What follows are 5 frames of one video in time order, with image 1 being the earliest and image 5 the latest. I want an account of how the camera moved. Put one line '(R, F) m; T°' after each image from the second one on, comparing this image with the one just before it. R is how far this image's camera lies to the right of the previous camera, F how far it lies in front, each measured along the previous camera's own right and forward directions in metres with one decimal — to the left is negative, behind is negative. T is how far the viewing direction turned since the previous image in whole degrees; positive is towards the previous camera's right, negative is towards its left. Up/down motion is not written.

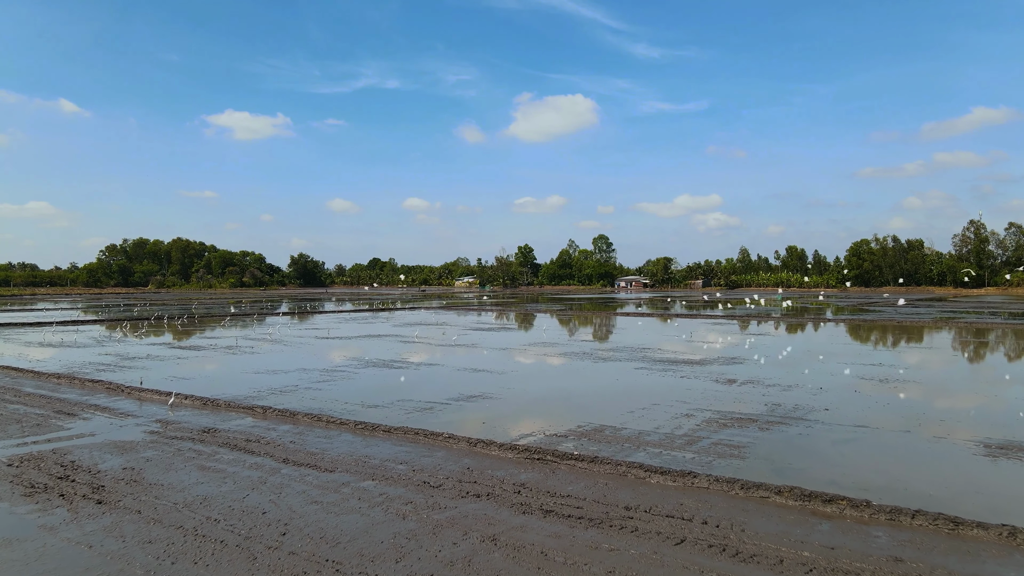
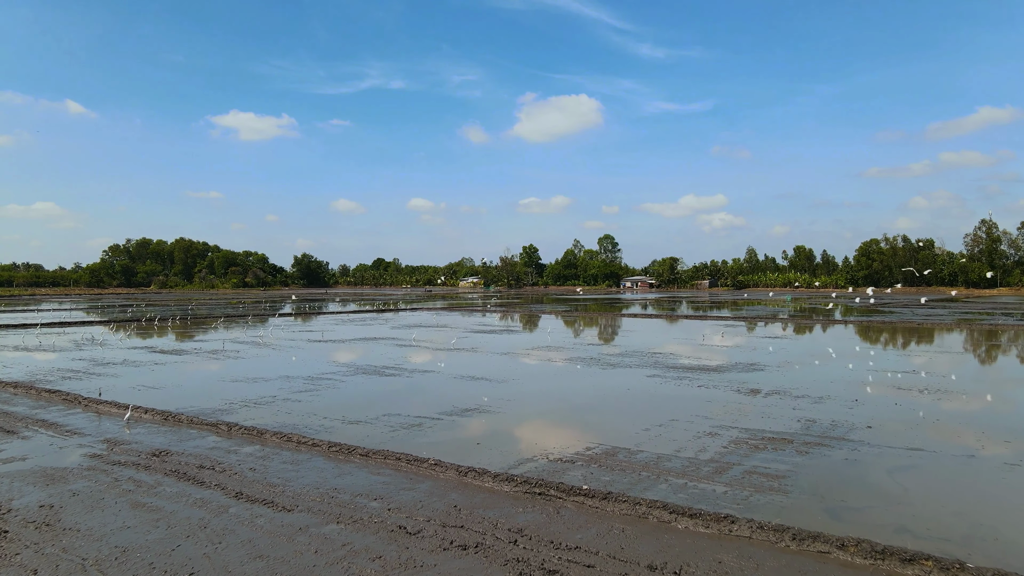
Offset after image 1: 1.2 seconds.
(+0.1, +1.2) m; -1°
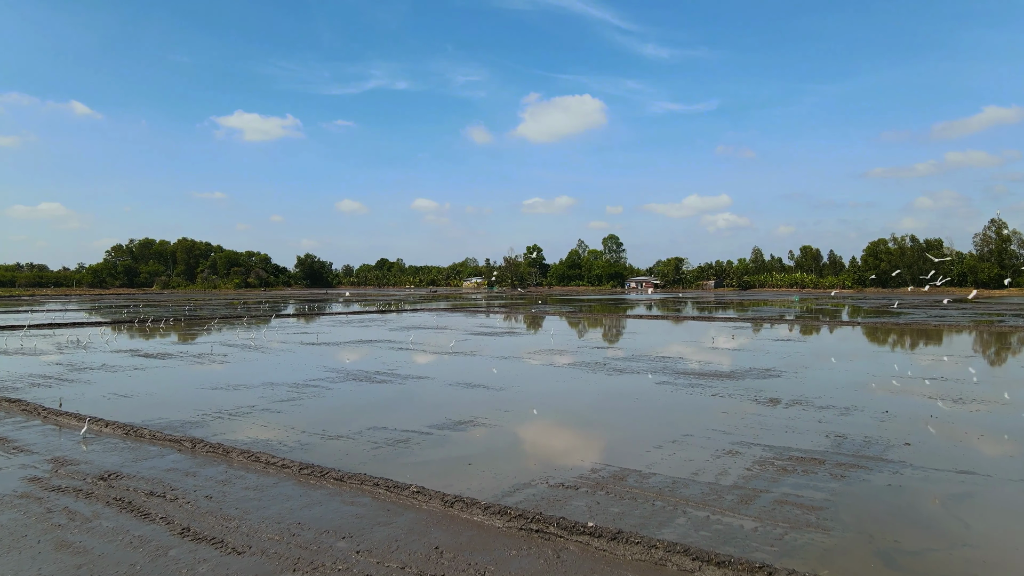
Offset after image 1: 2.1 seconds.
(+0.1, +0.9) m; 0°
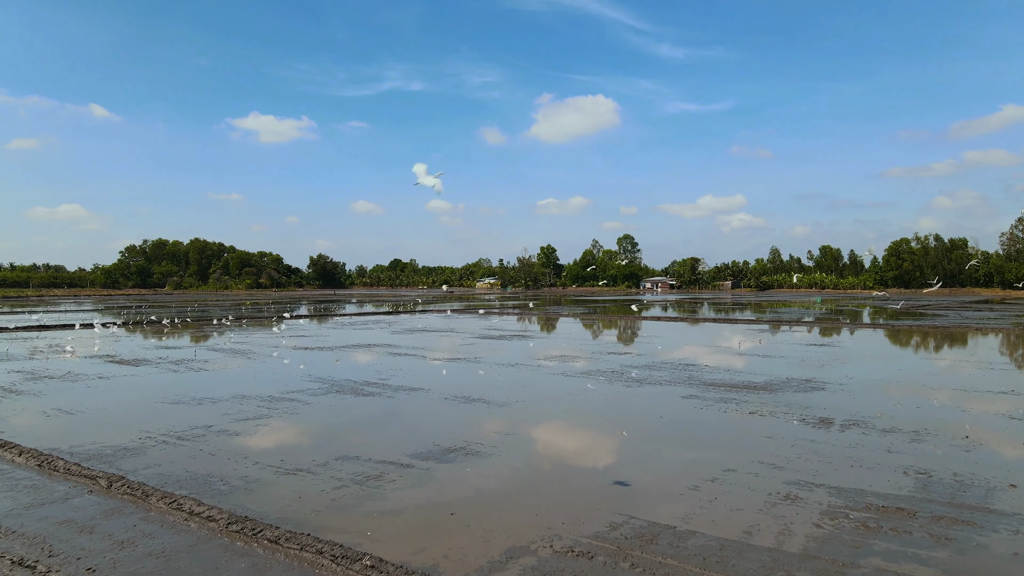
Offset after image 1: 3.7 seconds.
(+0.2, +1.7) m; -1°
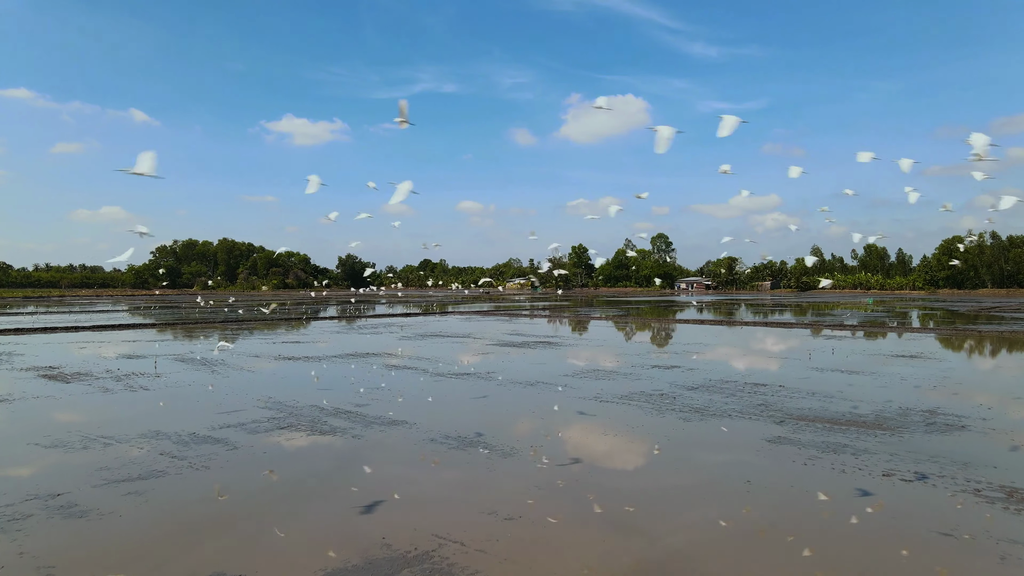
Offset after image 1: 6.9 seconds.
(+0.3, +3.4) m; -3°
